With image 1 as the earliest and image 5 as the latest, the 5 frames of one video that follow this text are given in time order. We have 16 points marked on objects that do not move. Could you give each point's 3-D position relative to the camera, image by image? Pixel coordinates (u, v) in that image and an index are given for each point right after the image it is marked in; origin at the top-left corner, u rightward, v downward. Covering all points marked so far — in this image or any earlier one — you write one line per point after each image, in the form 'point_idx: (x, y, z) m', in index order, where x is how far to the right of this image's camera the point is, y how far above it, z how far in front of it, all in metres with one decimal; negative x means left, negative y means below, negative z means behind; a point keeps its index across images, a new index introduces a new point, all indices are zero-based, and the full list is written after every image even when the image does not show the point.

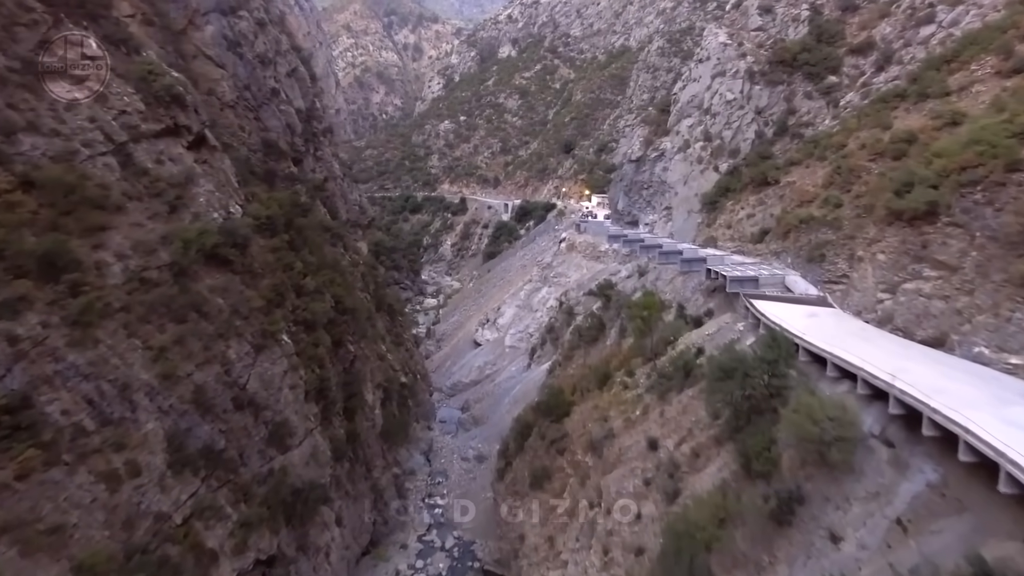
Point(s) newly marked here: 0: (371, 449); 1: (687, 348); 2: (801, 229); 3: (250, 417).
0: (-3.4, -3.9, +16.4) m
1: (+3.2, -1.1, +12.3) m
2: (+6.9, +1.4, +16.4) m
3: (-4.4, -2.2, +11.5) m
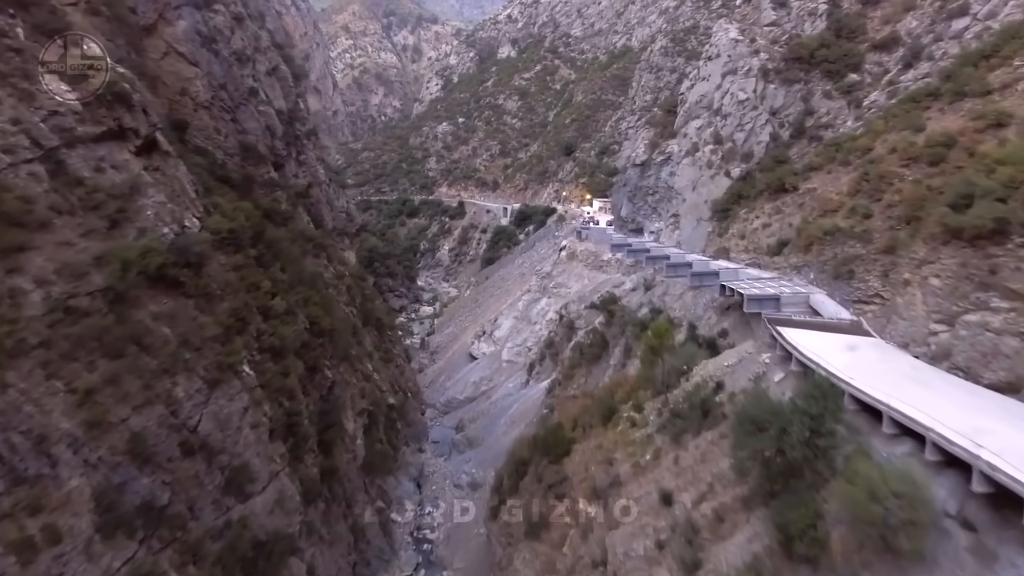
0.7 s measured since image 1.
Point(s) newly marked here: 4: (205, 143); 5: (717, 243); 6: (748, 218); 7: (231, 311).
0: (-3.5, -4.3, +14.9) m
1: (+3.0, -1.5, +10.8) m
2: (+6.8, +1.0, +14.8) m
3: (-4.5, -2.6, +10.0) m
4: (-7.9, +3.8, +17.6) m
5: (+5.9, +1.3, +19.5) m
6: (+6.4, +1.9, +18.6) m
7: (-4.6, -0.4, +11.3) m
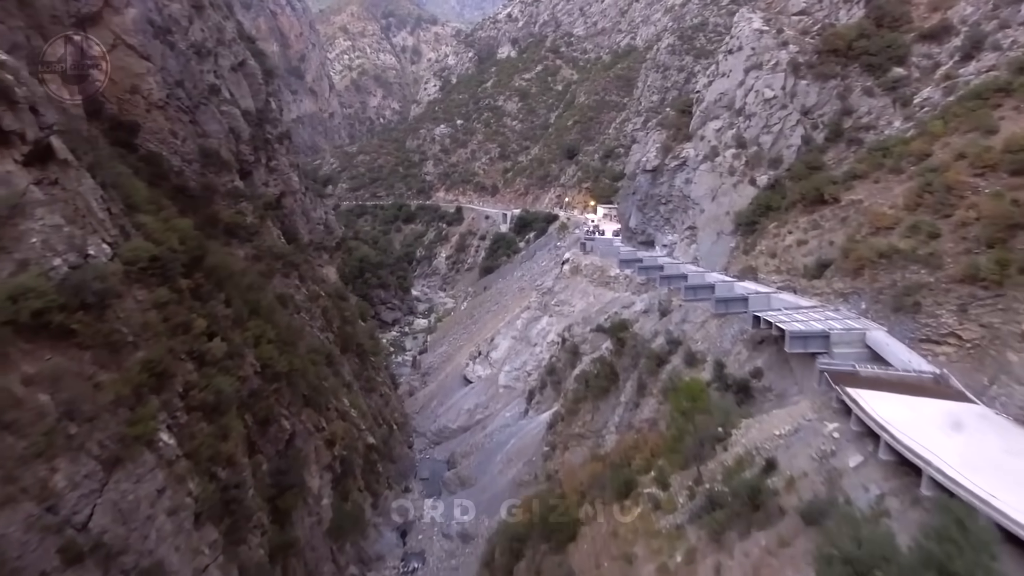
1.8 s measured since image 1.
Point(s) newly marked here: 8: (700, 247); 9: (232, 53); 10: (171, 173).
0: (-3.6, -4.9, +12.5) m
1: (+2.9, -2.1, +8.4) m
2: (+6.7, +0.4, +12.4) m
3: (-4.7, -3.1, +7.6) m
4: (-8.0, +3.1, +15.3) m
5: (+5.8, +0.7, +17.1) m
6: (+6.3, +1.3, +16.2) m
7: (-4.8, -1.0, +8.9) m
8: (+5.4, +1.2, +19.4) m
9: (-7.8, +6.5, +19.0) m
10: (-7.5, +2.6, +15.4) m
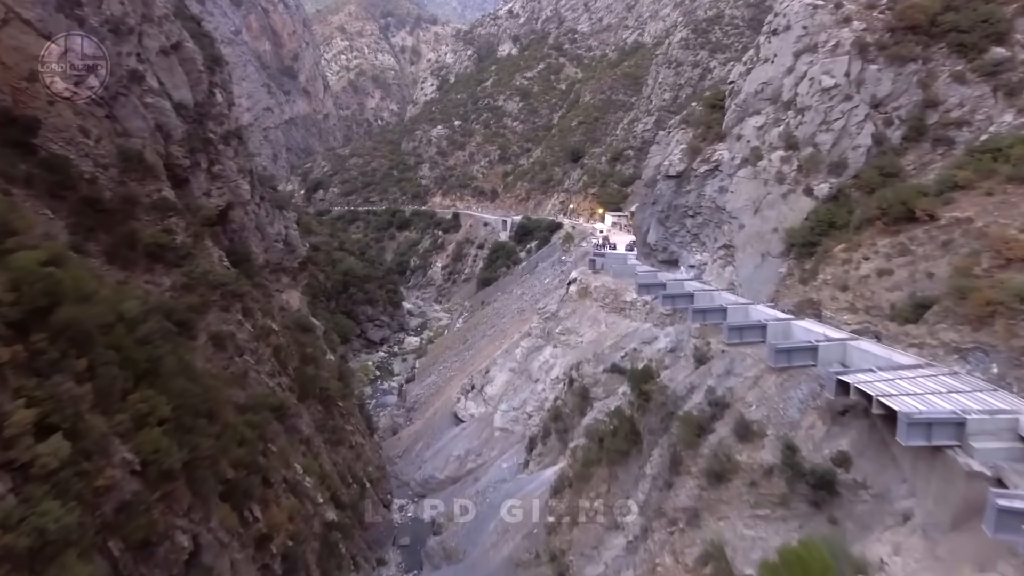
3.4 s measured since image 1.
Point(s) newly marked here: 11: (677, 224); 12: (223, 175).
0: (-3.7, -5.6, +8.9) m
1: (+2.8, -2.8, +4.8) m
2: (+6.6, -0.3, +8.9) m
3: (-4.8, -3.9, +4.0) m
4: (-8.1, +2.4, +11.8) m
5: (+5.7, -0.1, +13.5) m
6: (+6.2, +0.5, +12.6) m
7: (-4.9, -1.7, +5.4) m
8: (+5.3, +0.4, +15.9) m
9: (-7.9, +5.8, +15.5) m
10: (-7.6, +1.9, +11.9) m
11: (+4.6, +1.8, +19.1) m
12: (-7.0, +2.7, +16.6) m
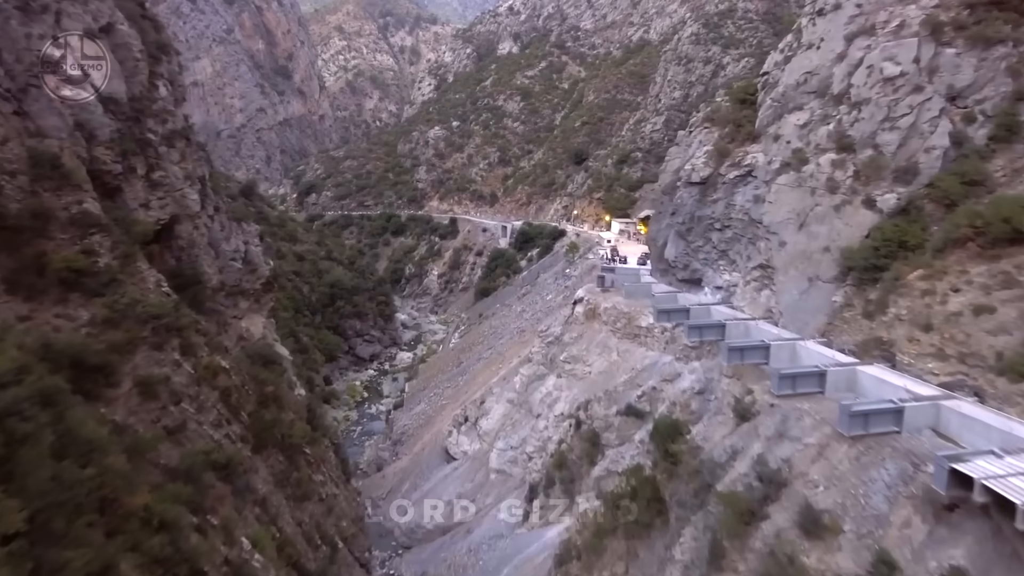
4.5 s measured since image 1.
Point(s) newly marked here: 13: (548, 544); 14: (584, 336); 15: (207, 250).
0: (-3.8, -6.1, +6.4) m
1: (+2.7, -3.3, +2.3) m
2: (+6.5, -0.9, +6.3) m
3: (-4.9, -4.4, +1.5) m
4: (-8.2, +1.8, +9.2) m
5: (+5.6, -0.6, +10.9) m
6: (+6.2, 0.0, +10.1) m
7: (-5.0, -2.2, +2.8) m
8: (+5.2, -0.2, +13.3) m
9: (-7.9, +5.2, +13.0) m
10: (-7.7, +1.3, +9.3) m
11: (+4.6, +1.2, +16.6) m
12: (-7.1, +2.1, +14.1) m
13: (+0.8, -5.2, +13.9) m
14: (+1.9, -1.3, +18.6) m
15: (-6.6, +0.8, +14.9) m
